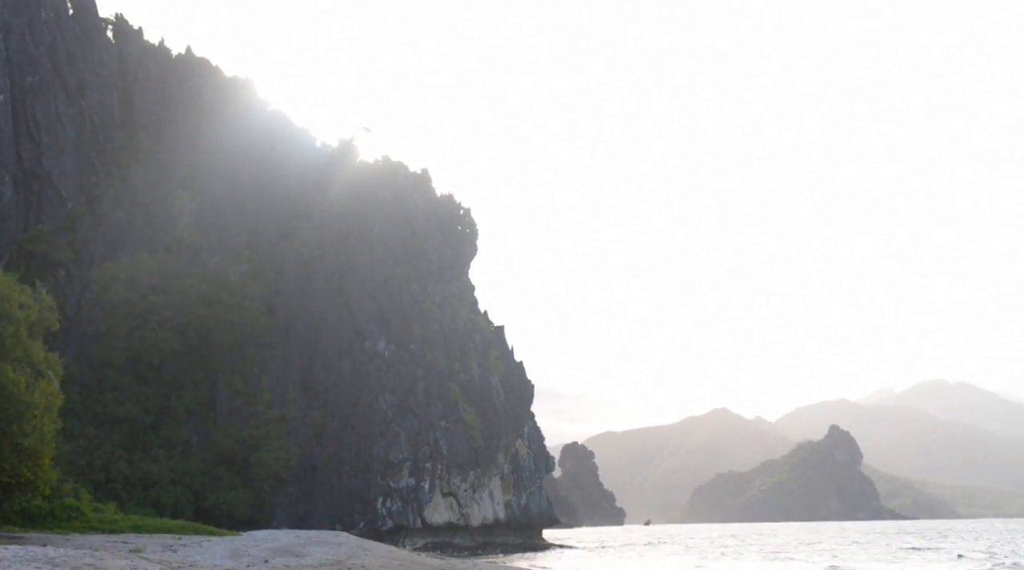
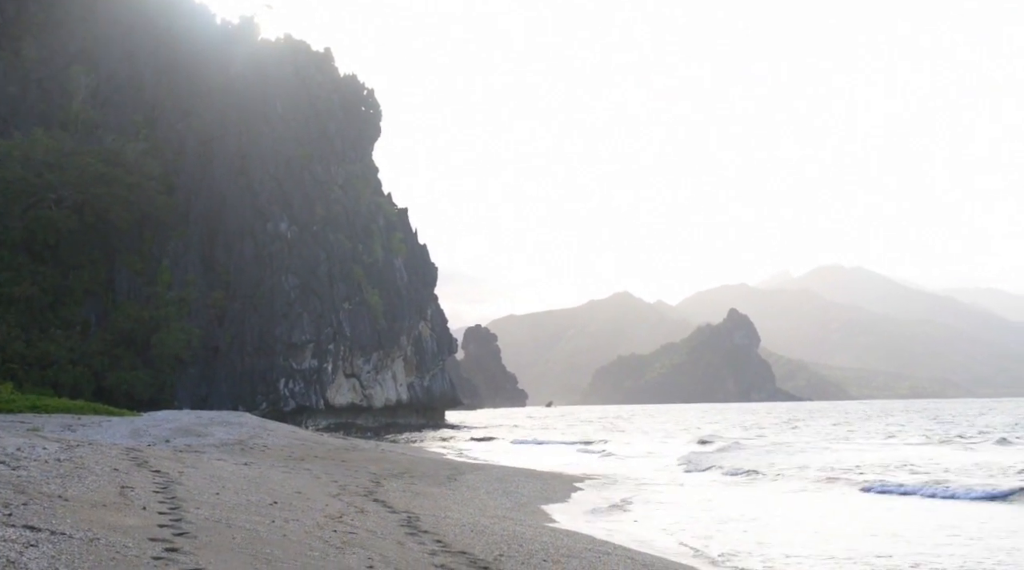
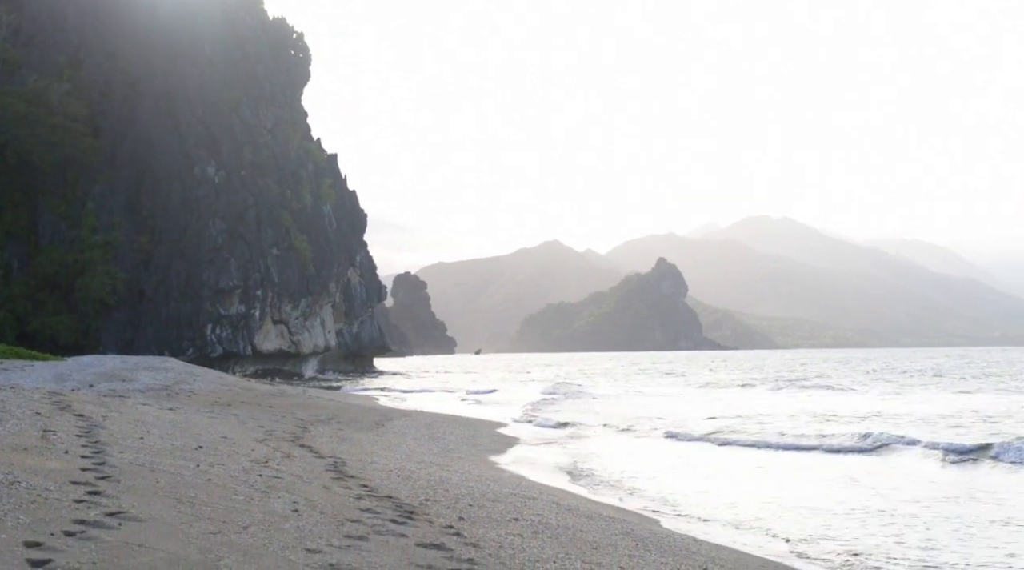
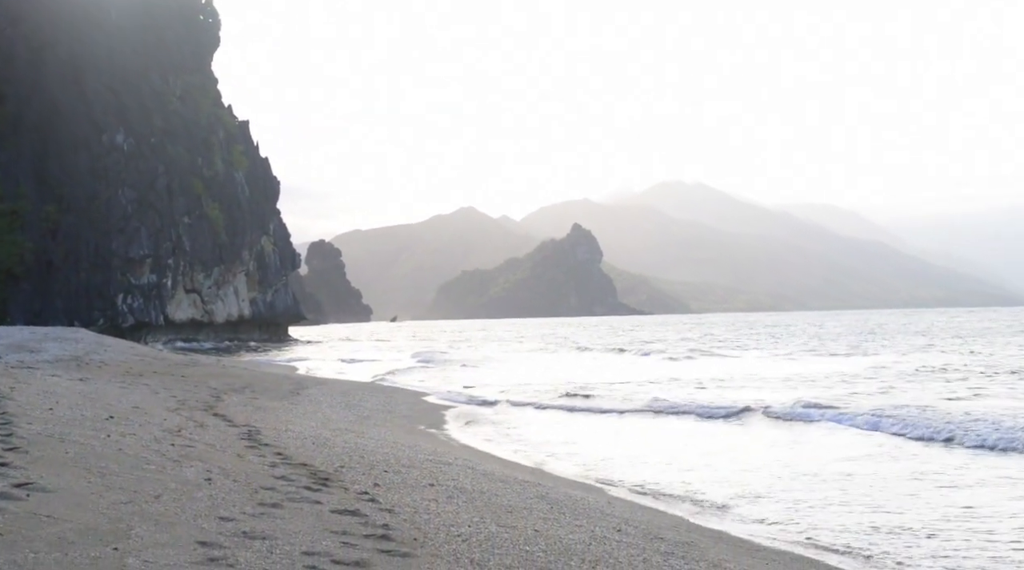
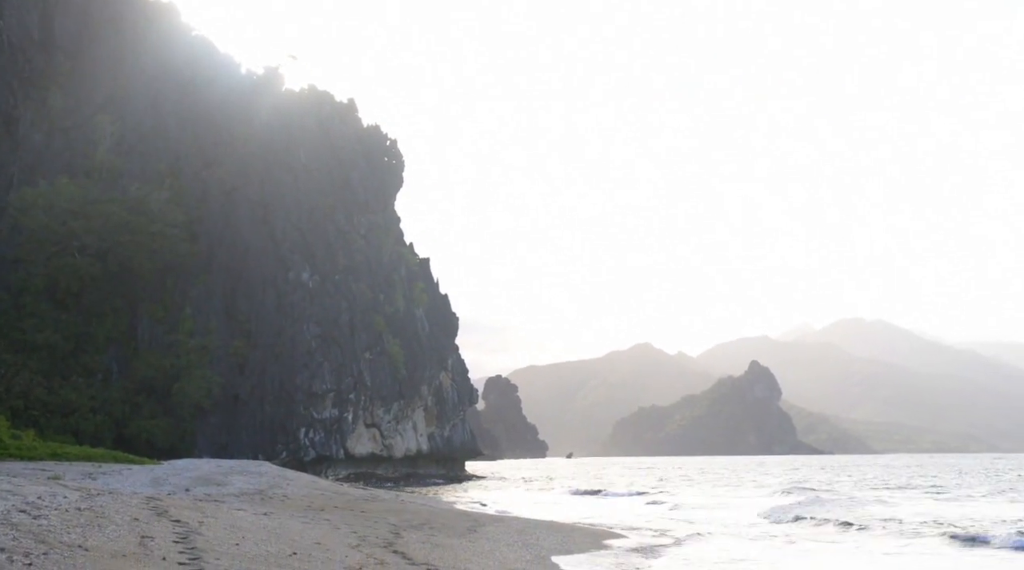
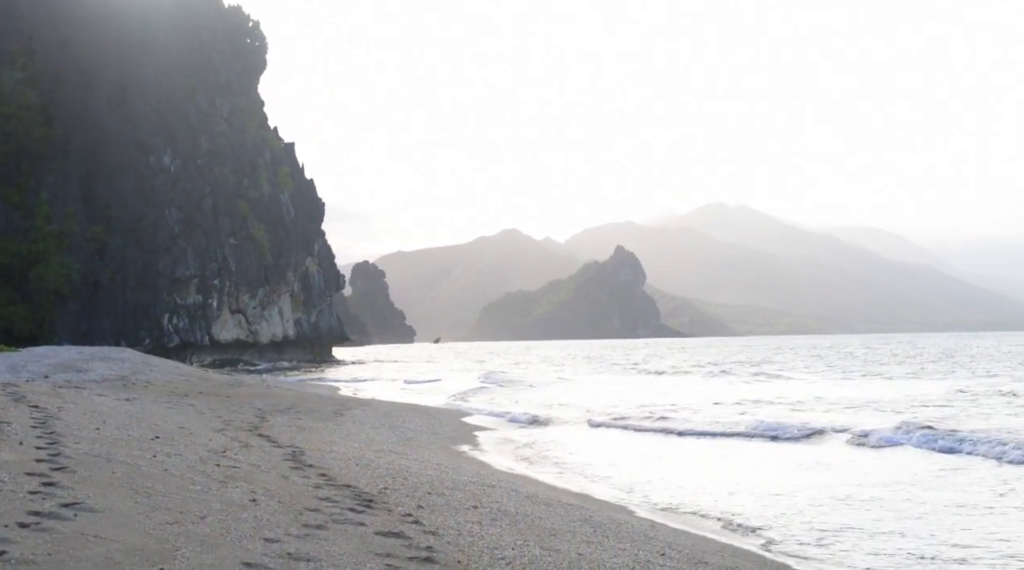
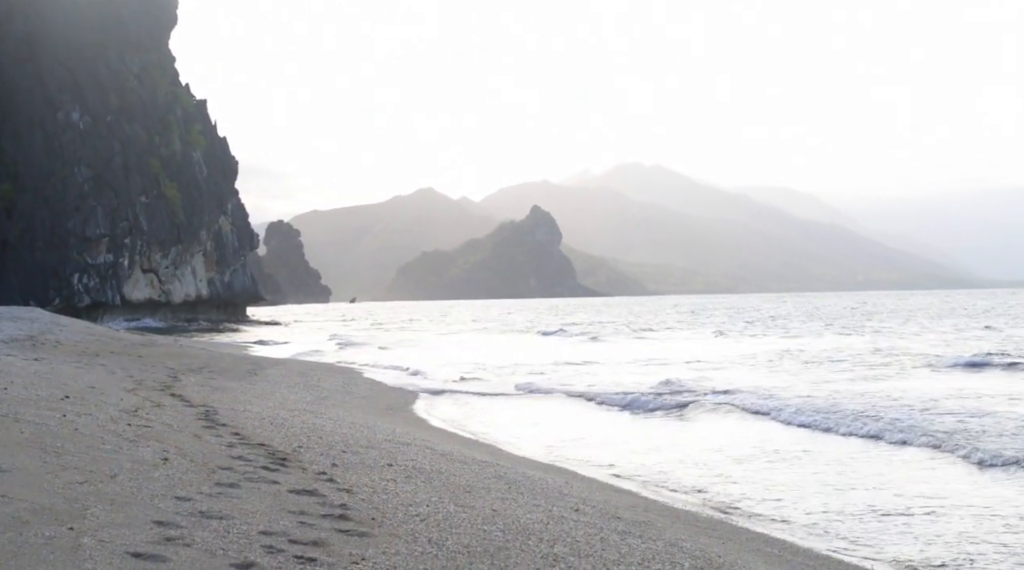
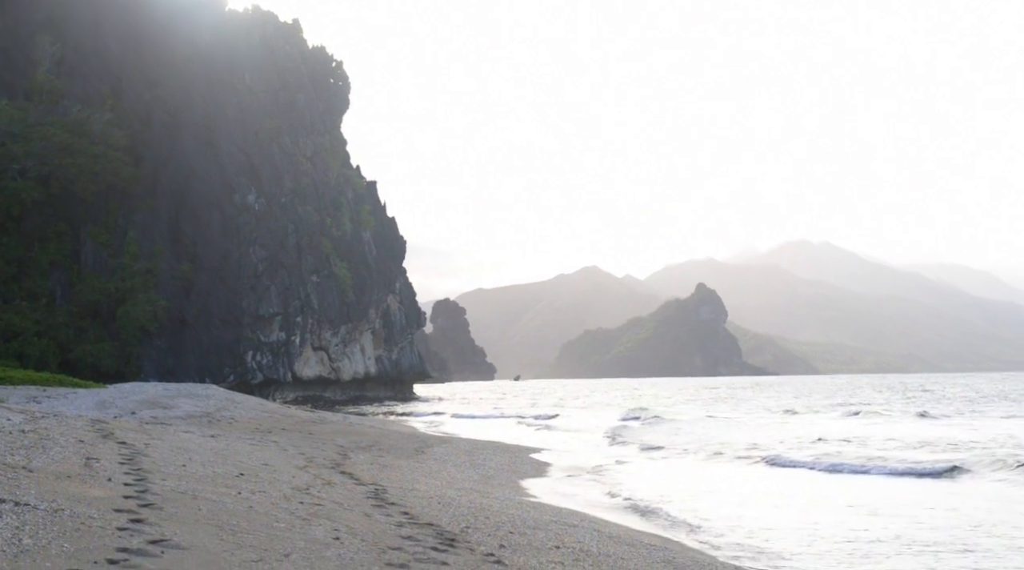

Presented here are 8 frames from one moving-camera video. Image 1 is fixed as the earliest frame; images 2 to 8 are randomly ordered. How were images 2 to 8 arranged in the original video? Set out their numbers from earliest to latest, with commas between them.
5, 2, 8, 3, 6, 4, 7
